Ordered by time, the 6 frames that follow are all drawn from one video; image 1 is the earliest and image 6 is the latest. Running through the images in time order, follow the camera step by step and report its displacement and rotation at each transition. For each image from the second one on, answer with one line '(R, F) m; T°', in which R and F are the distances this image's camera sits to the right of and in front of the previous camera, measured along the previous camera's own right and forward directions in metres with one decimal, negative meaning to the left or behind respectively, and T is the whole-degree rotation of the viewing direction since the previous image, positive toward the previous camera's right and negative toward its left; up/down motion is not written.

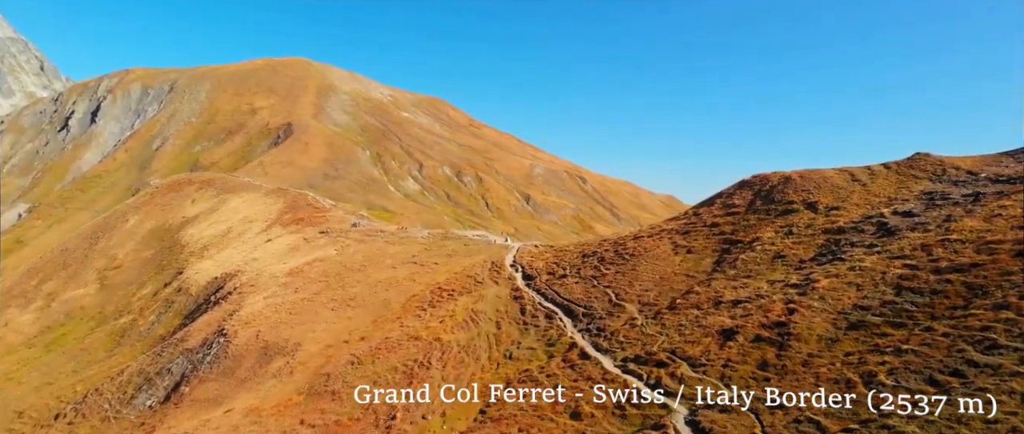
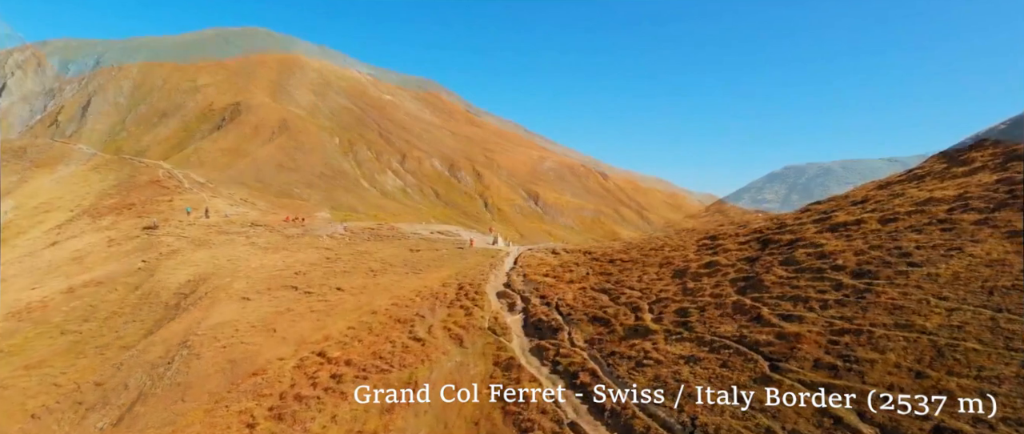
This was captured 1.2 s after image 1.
(-0.5, +22.2) m; 0°
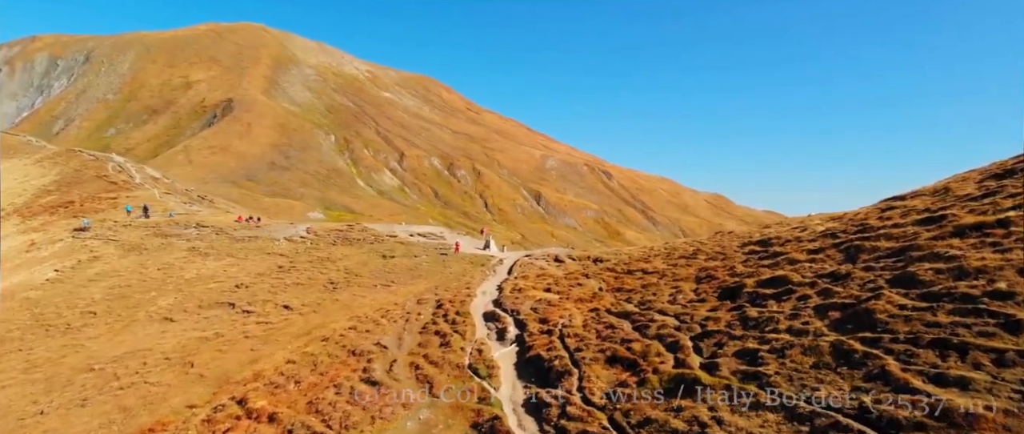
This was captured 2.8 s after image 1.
(+0.2, +2.9) m; 0°
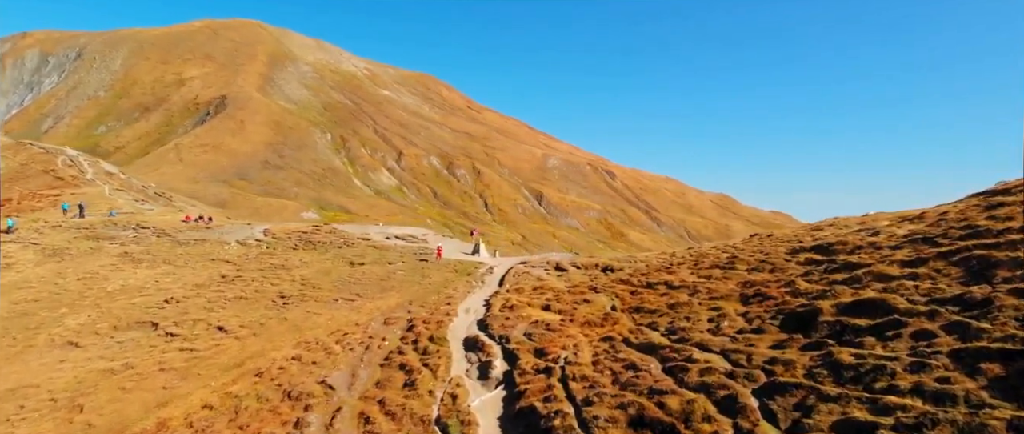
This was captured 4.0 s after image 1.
(+0.2, +2.3) m; 0°
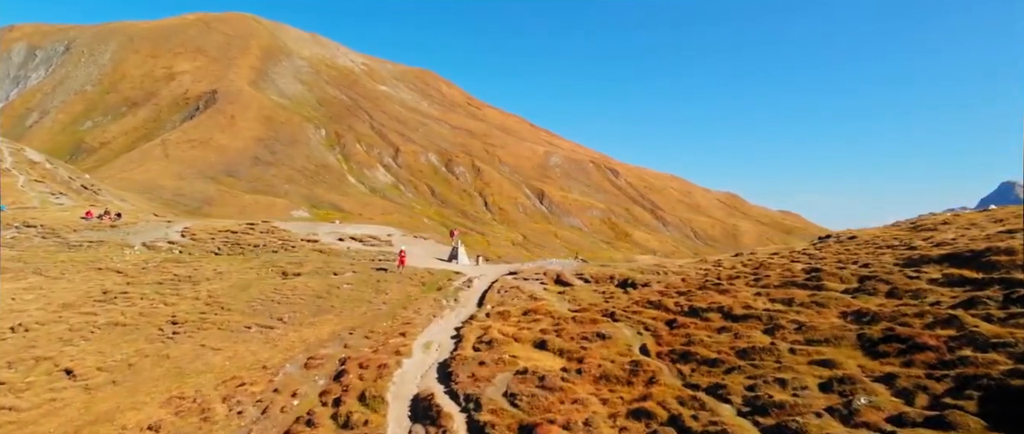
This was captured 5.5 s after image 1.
(+0.2, +2.9) m; 0°
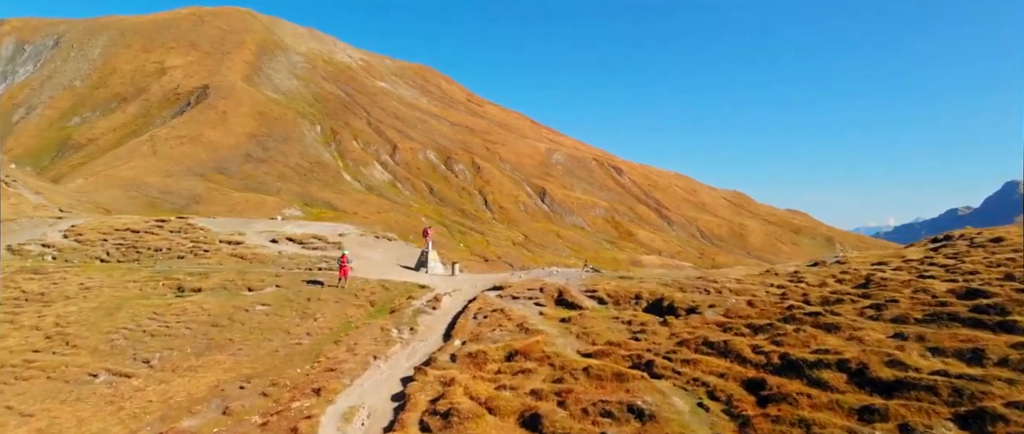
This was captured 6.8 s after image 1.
(+0.2, +2.4) m; 0°
